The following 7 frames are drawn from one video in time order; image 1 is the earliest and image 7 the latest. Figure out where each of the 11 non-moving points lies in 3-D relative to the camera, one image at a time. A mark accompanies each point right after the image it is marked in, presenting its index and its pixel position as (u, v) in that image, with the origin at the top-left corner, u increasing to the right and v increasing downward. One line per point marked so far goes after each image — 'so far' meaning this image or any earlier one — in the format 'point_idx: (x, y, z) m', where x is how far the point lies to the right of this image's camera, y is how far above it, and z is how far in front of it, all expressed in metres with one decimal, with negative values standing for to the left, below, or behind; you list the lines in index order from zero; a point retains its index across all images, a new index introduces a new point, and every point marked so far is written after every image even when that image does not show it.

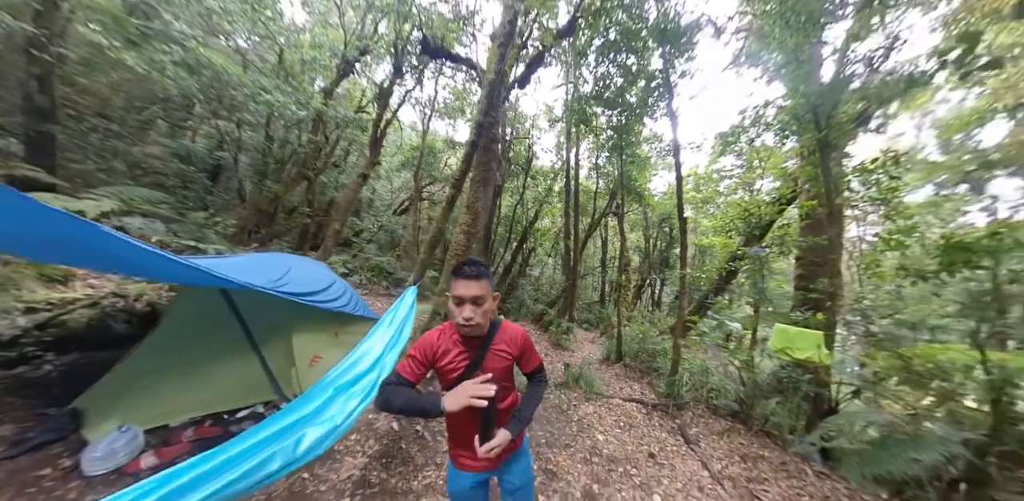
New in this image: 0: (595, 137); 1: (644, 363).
0: (+2.2, +3.1, +7.8) m
1: (+2.6, -2.2, +5.8) m
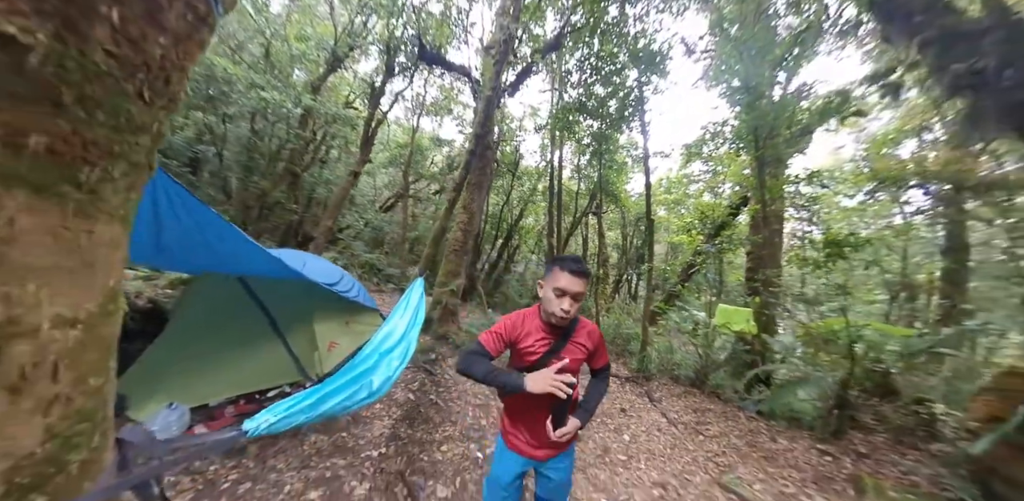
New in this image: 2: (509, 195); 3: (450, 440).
0: (+1.9, +3.2, +8.4) m
1: (+2.4, -2.1, +6.6) m
2: (-0.1, +2.1, +11.2) m
3: (-0.6, -1.7, +2.6) m
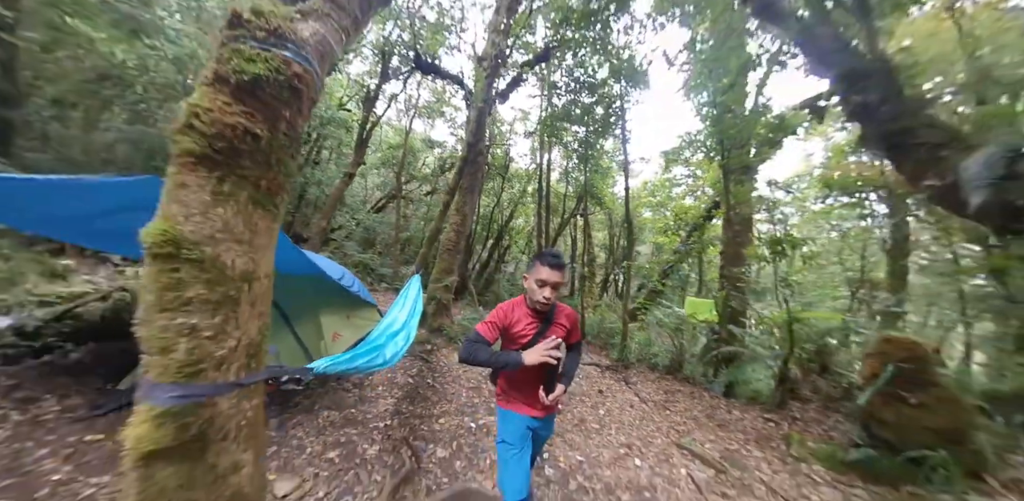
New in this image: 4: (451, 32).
0: (+1.6, +3.2, +8.8) m
1: (+2.2, -2.1, +7.0) m
2: (-0.5, +2.1, +11.5) m
3: (-0.7, -1.6, +2.9) m
4: (-1.7, +6.2, +8.3) m
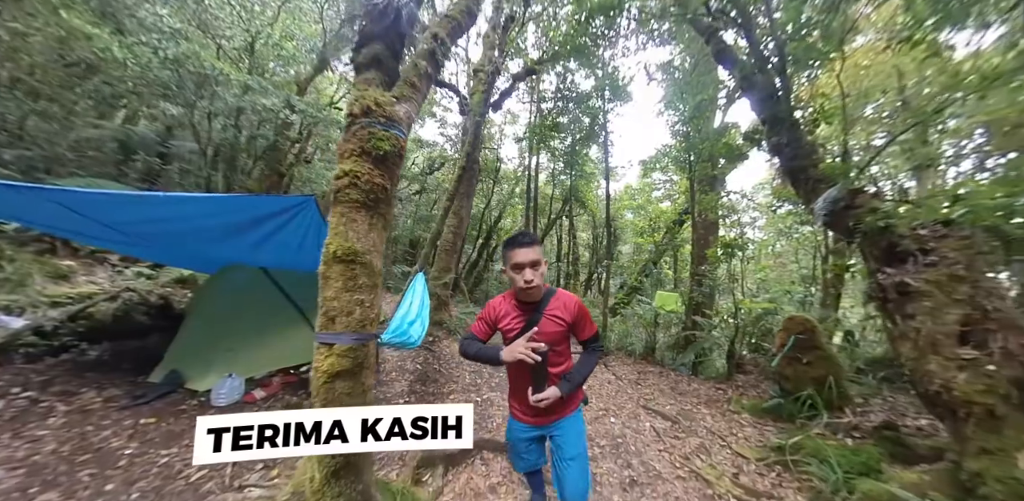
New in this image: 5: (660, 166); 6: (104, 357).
0: (+1.3, +3.2, +9.4) m
1: (+2.0, -2.1, +7.6) m
2: (-0.9, +2.1, +12.0) m
3: (-0.7, -1.7, +3.4) m
4: (-2.0, +6.2, +8.7) m
5: (+3.8, +2.1, +7.4) m
6: (-5.6, -1.5, +4.0) m
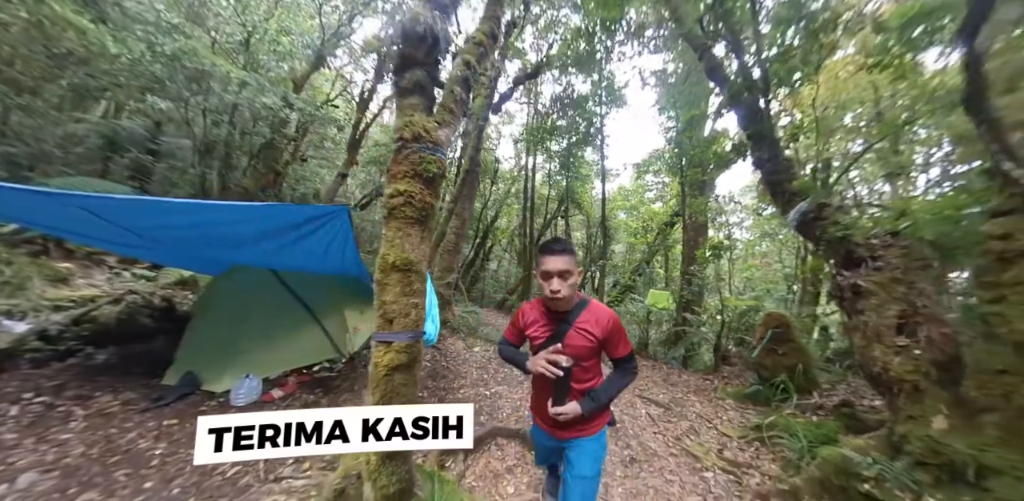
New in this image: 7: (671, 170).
0: (+1.2, +3.2, +9.6) m
1: (+1.9, -2.1, +7.9) m
2: (-1.1, +2.2, +12.2) m
3: (-0.6, -1.7, +3.7) m
4: (-2.1, +6.2, +8.9) m
5: (+3.7, +2.1, +7.8) m
6: (-5.5, -1.5, +4.1) m
7: (+3.7, +1.8, +6.7) m
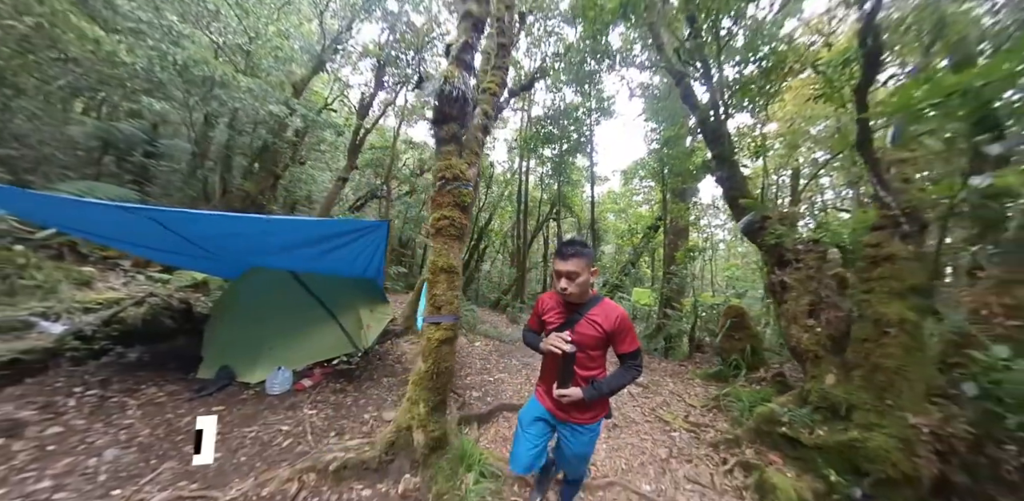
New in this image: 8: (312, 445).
0: (+1.0, +3.1, +10.2) m
1: (+1.8, -2.2, +8.4) m
2: (-1.3, +2.1, +12.6) m
3: (-0.6, -1.7, +4.1) m
4: (-2.3, +6.1, +9.3) m
5: (+3.6, +2.1, +8.4) m
6: (-5.5, -1.6, +4.4) m
7: (+3.6, +1.8, +7.3) m
8: (-1.7, -1.7, +2.6) m
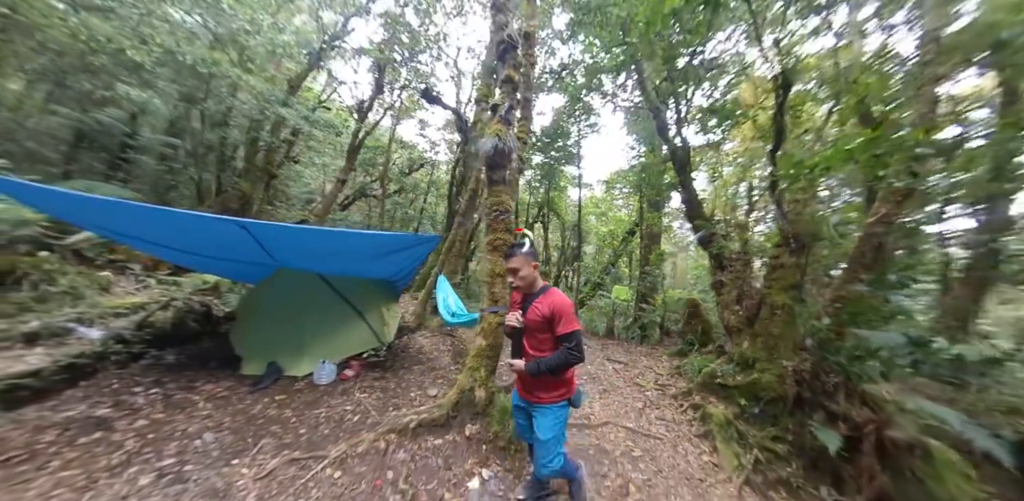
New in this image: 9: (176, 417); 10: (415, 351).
0: (+0.6, +3.1, +11.0) m
1: (+1.6, -2.2, +9.4) m
2: (-2.0, +2.1, +13.3) m
3: (-0.5, -1.8, +4.9) m
4: (-2.7, +6.1, +9.8) m
5: (+3.3, +2.1, +9.4) m
6: (-5.5, -1.8, +4.8) m
7: (+3.4, +1.8, +8.4) m
8: (-1.5, -1.8, +3.3) m
9: (-3.9, -1.9, +3.4) m
10: (-1.8, -1.8, +5.3) m
